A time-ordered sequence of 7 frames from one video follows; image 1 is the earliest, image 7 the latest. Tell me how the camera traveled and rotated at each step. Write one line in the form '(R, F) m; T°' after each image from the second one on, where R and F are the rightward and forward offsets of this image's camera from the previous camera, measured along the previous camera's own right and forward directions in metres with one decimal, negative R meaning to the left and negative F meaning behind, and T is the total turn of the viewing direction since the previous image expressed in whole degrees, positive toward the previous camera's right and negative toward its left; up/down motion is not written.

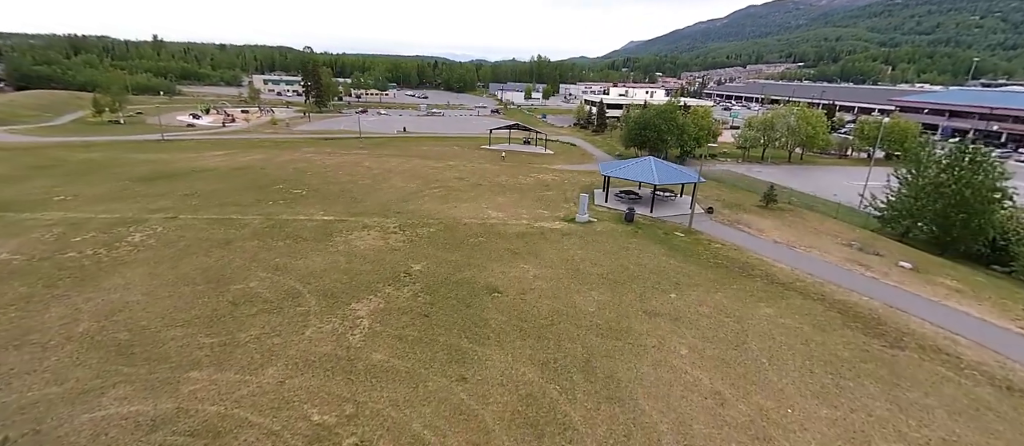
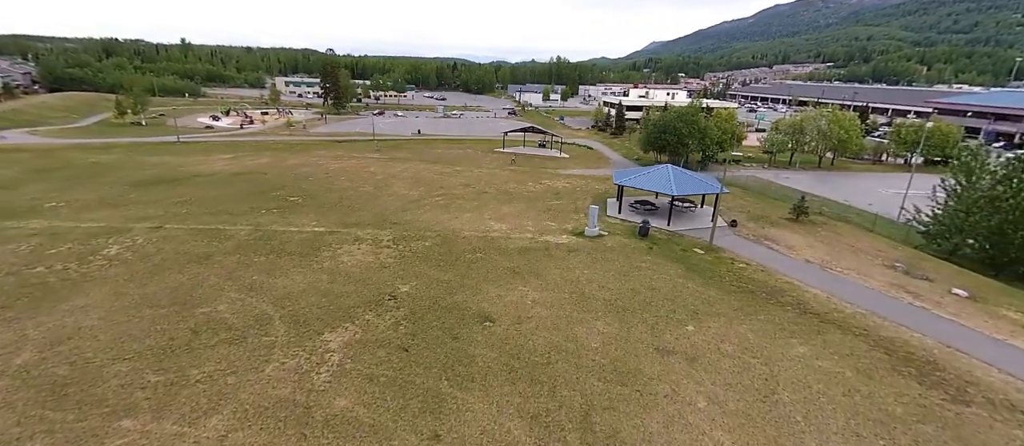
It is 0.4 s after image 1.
(+0.6, +1.3) m; -2°
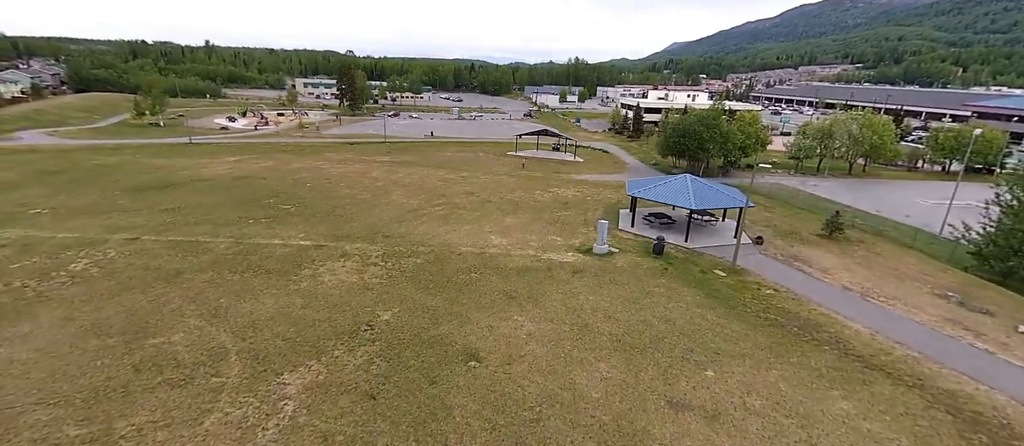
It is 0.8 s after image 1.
(+0.5, +1.4) m; -2°
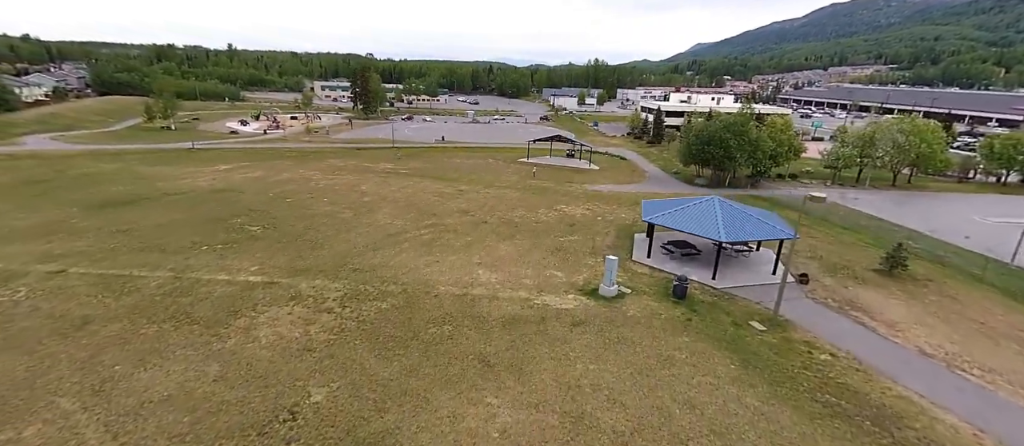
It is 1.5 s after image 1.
(+0.9, +2.6) m; -2°
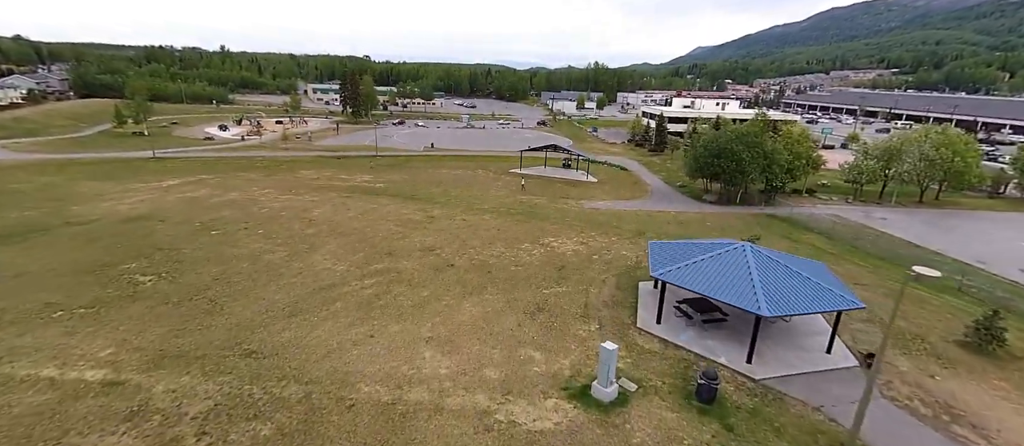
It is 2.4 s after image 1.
(+1.0, +3.8) m; 0°
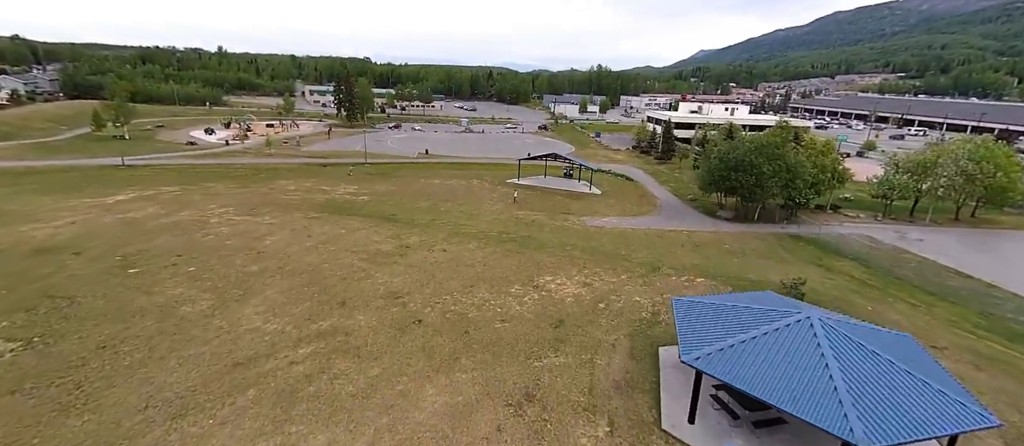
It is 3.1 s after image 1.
(+0.5, +3.2) m; 0°
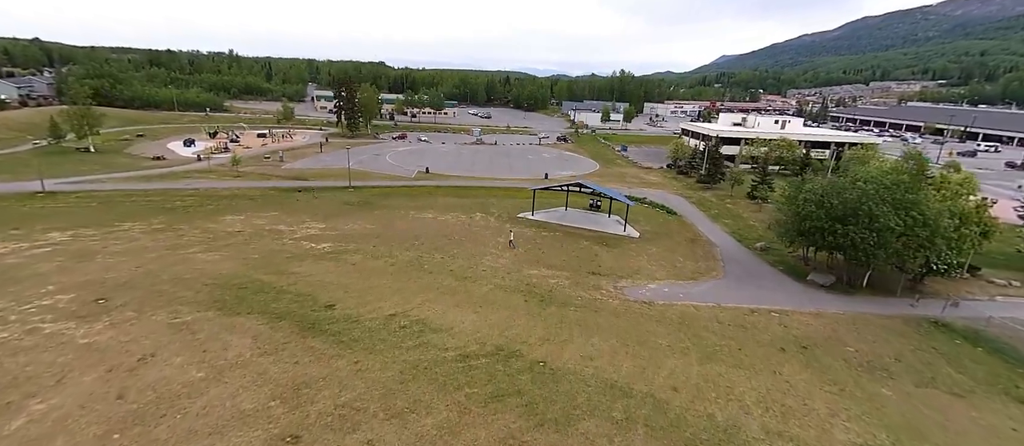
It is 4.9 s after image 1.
(+0.3, +8.7) m; -2°
